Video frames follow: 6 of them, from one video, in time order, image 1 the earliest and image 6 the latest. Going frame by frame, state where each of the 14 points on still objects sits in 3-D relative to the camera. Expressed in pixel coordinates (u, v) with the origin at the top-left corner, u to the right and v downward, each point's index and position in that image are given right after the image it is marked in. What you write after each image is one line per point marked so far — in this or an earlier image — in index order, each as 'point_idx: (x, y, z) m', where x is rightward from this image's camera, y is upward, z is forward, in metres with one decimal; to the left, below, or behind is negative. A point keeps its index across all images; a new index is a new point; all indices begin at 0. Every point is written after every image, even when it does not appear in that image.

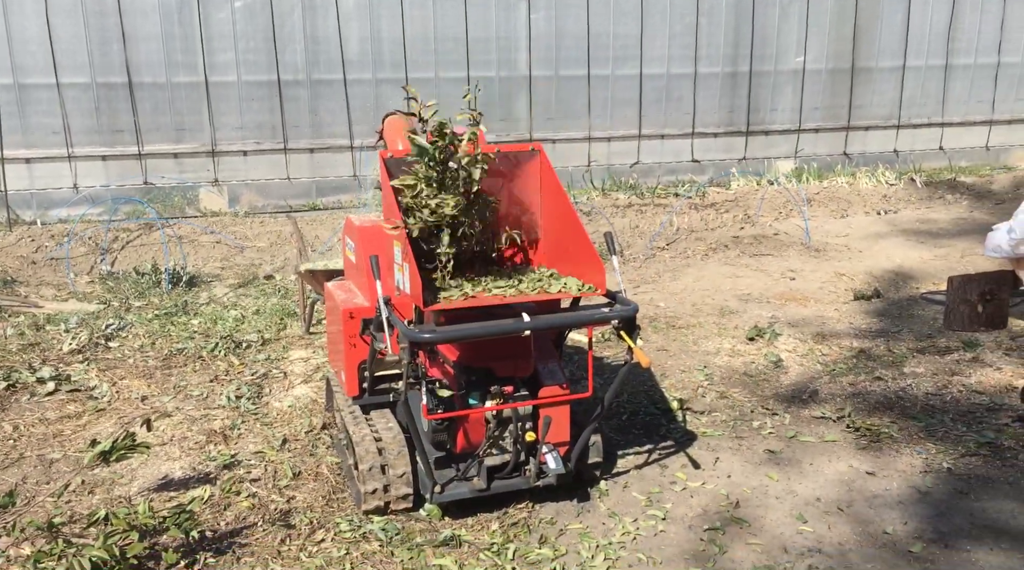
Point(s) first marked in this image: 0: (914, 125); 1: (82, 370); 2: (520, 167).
0: (+5.8, +2.3, +14.9) m
1: (-3.2, -0.6, +7.5) m
2: (0.0, +0.6, +5.3) m
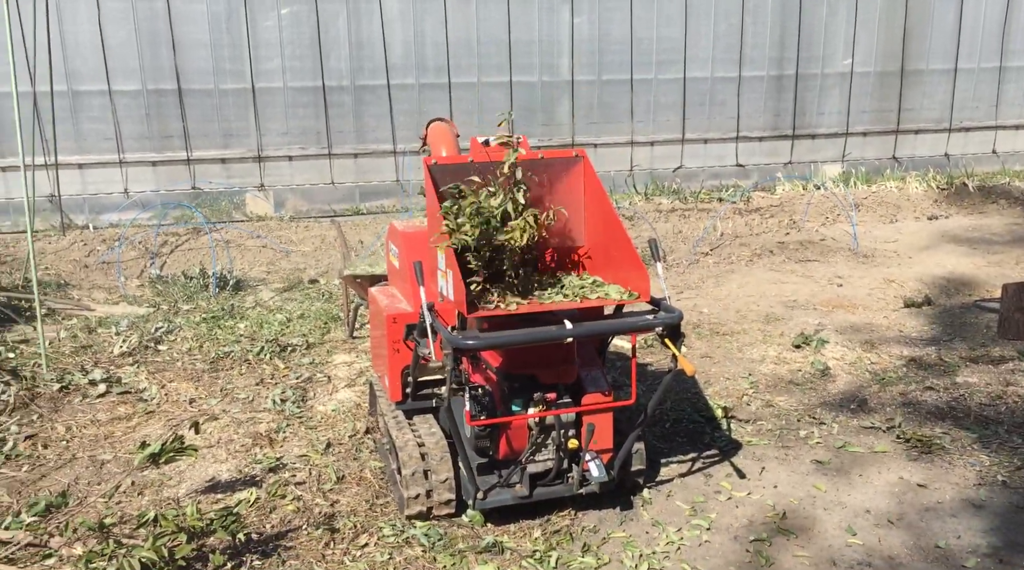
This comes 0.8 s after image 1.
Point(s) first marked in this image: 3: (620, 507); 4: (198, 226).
0: (+6.4, +2.2, +14.6) m
1: (-2.8, -0.7, +7.6) m
2: (+0.3, +0.6, +5.3) m
3: (+0.6, -1.2, +5.4) m
4: (-3.6, +0.7, +11.8) m
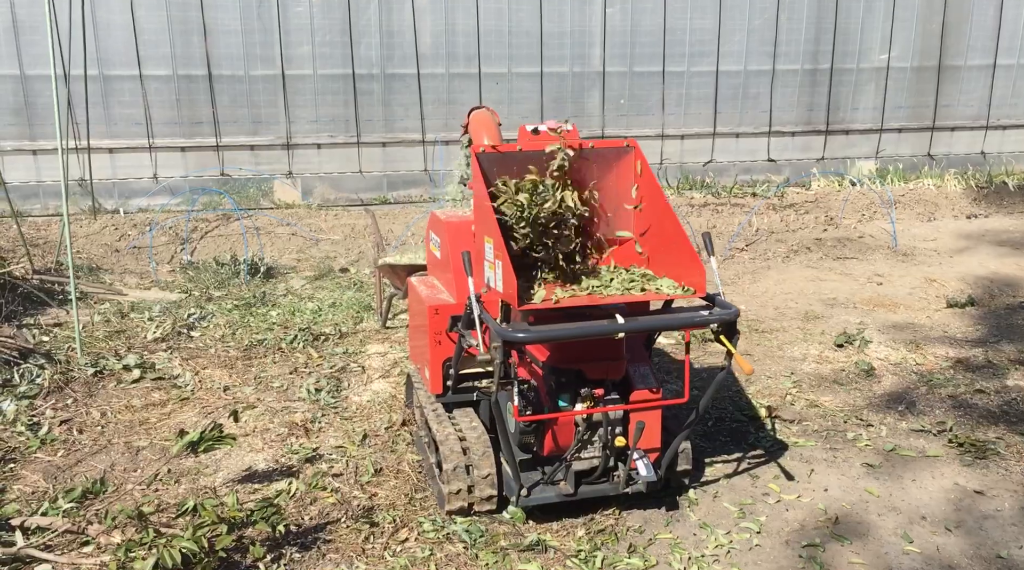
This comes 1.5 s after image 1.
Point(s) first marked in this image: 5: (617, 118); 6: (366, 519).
0: (+6.9, +2.2, +14.4) m
1: (-2.6, -0.5, +7.5) m
2: (+0.5, +0.6, +5.2) m
3: (+0.8, -1.2, +5.3) m
4: (-3.3, +0.8, +11.7) m
5: (+1.4, +2.2, +13.2) m
6: (-0.8, -1.2, +5.3) m
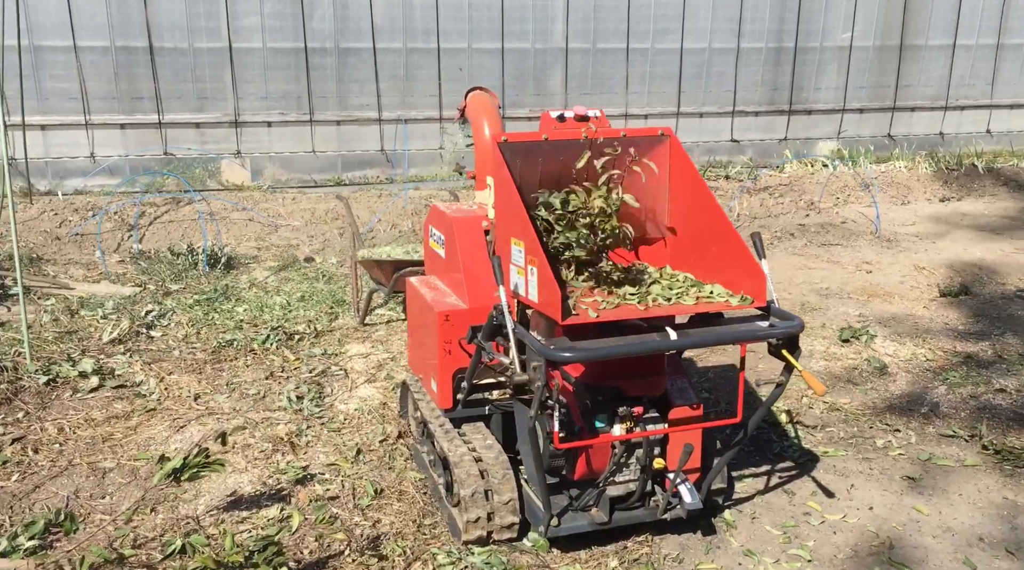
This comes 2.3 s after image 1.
0: (+6.4, +2.5, +14.2) m
1: (-2.6, -0.5, +6.8) m
2: (+0.6, +0.6, +4.7) m
3: (+0.9, -1.2, +4.9) m
4: (-3.6, +0.9, +10.9) m
5: (+0.9, +2.3, +12.7) m
6: (-0.6, -1.2, +4.8) m
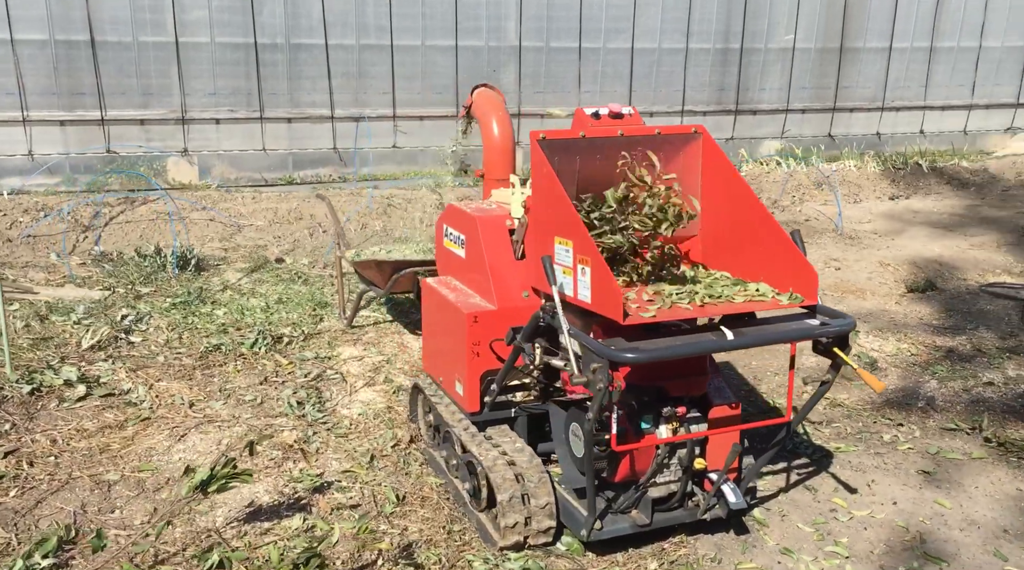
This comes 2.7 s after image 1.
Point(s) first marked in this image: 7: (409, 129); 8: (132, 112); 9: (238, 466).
0: (+5.7, +2.5, +14.6) m
1: (-2.6, -0.6, +6.6) m
2: (+0.8, +0.6, +4.6) m
3: (+1.1, -1.2, +4.9) m
4: (-3.9, +0.9, +10.6) m
5: (+0.4, +2.3, +12.7) m
6: (-0.5, -1.3, +4.6) m
7: (-1.2, +1.8, +12.1) m
8: (-4.0, +1.9, +11.1) m
9: (-1.4, -0.9, +5.4) m
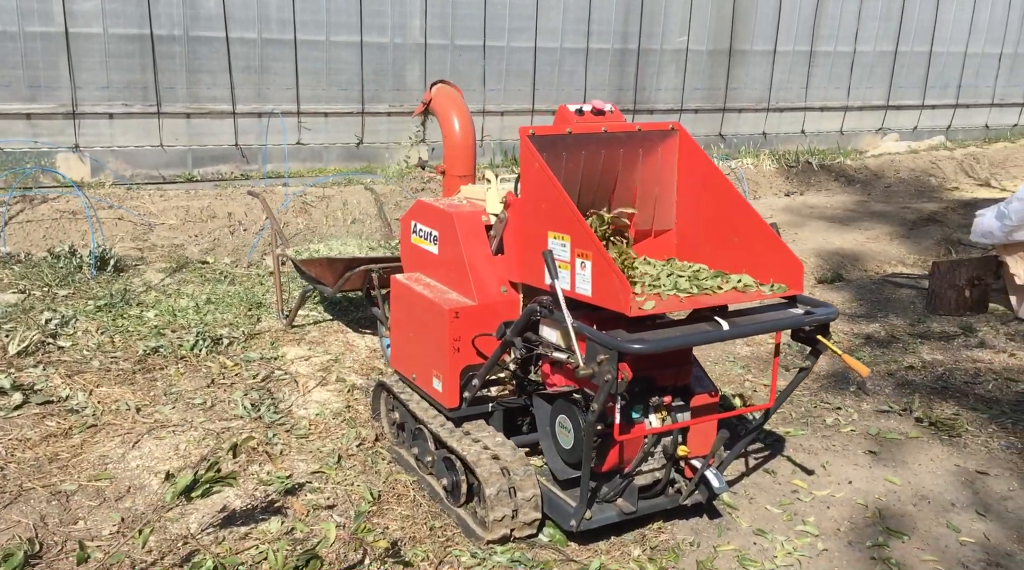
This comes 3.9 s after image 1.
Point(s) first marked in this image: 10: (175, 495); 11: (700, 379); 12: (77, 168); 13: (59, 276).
0: (+4.4, +2.6, +15.3) m
1: (-2.9, -0.6, +6.3) m
2: (+0.7, +0.6, +4.8) m
3: (+1.0, -1.1, +5.0) m
4: (-4.7, +0.9, +10.1) m
5: (-0.6, +2.4, +12.7) m
6: (-0.5, -1.2, +4.6) m
7: (-2.2, +1.8, +11.9) m
8: (-4.9, +1.8, +10.6) m
9: (-1.6, -0.9, +5.3) m
10: (-1.7, -1.0, +5.0) m
11: (+0.9, -0.4, +4.7) m
12: (-4.4, +1.2, +10.9) m
13: (-3.6, +0.1, +8.2) m
